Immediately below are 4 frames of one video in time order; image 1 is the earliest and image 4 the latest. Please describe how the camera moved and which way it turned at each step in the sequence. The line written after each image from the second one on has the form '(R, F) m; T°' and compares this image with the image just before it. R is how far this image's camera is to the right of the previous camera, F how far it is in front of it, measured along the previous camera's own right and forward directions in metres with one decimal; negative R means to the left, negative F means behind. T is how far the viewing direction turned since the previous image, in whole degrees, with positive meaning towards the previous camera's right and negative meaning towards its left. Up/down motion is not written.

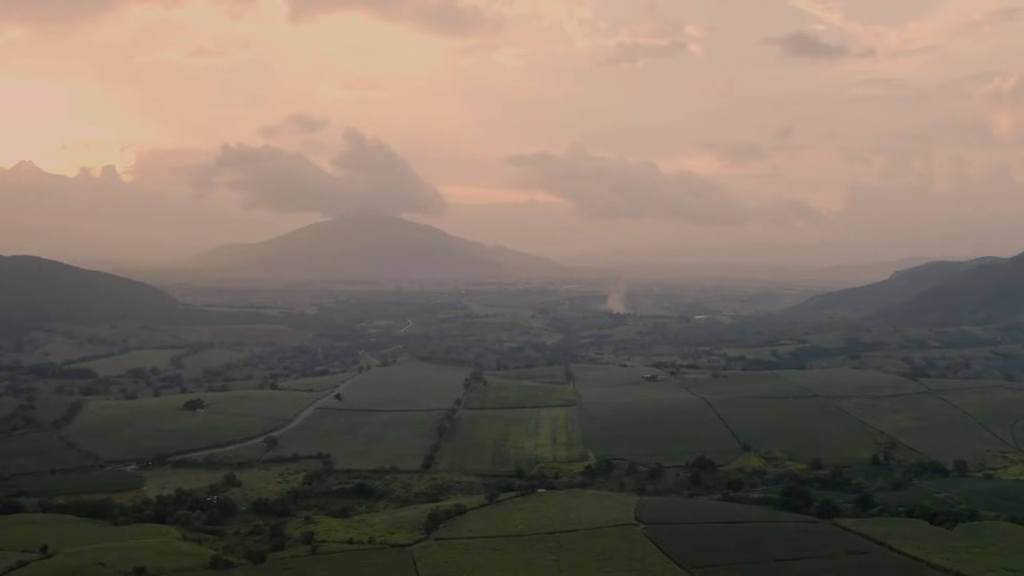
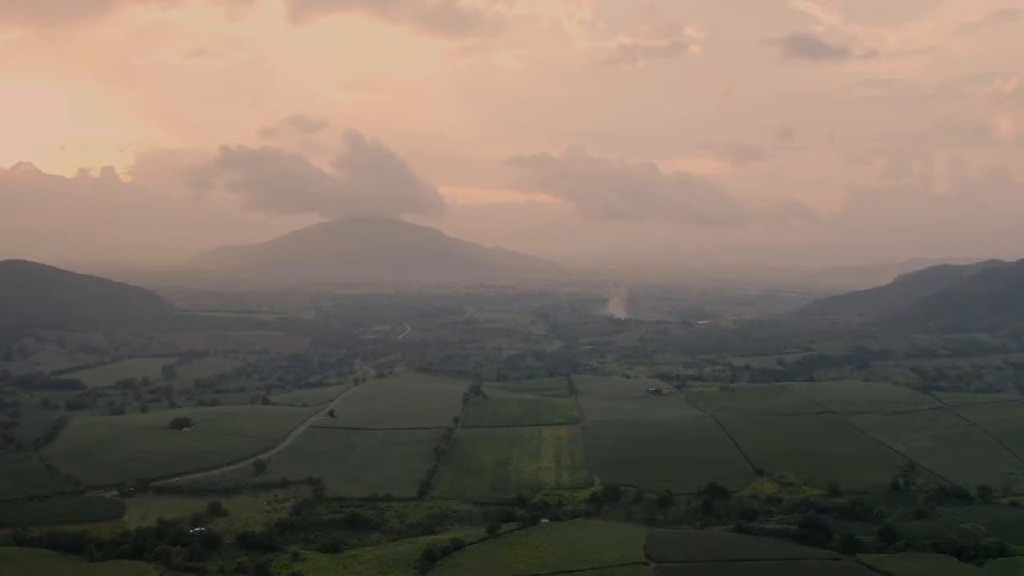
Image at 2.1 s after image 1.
(-0.1, +2.8) m; 0°
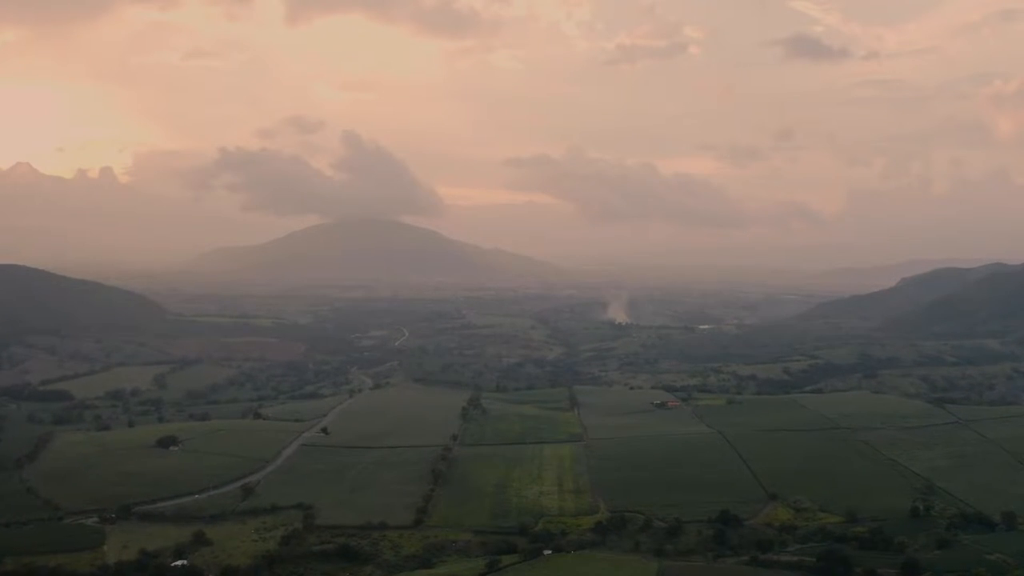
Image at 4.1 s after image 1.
(-0.1, +2.6) m; 0°
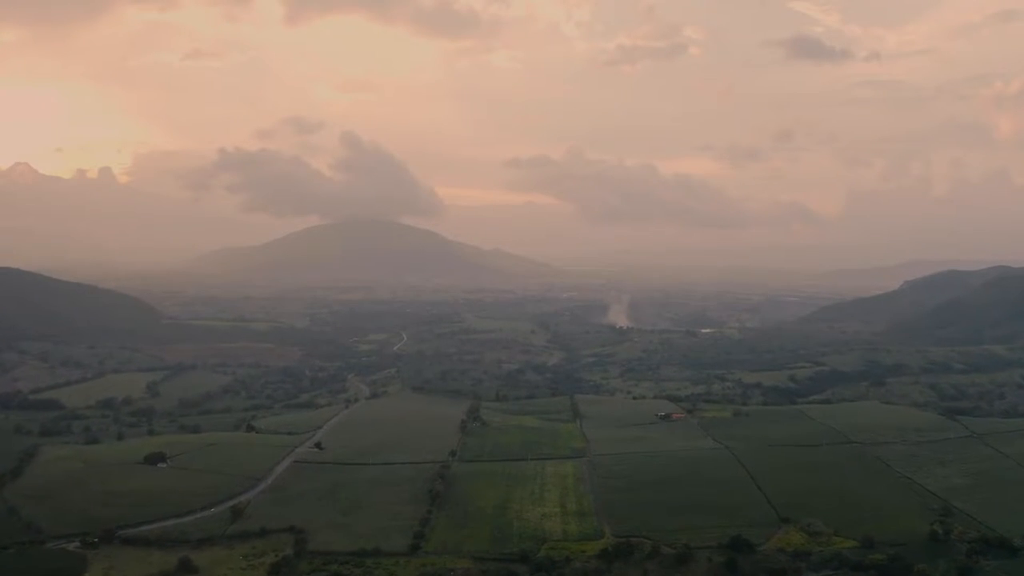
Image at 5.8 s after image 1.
(-0.1, +2.2) m; 0°
